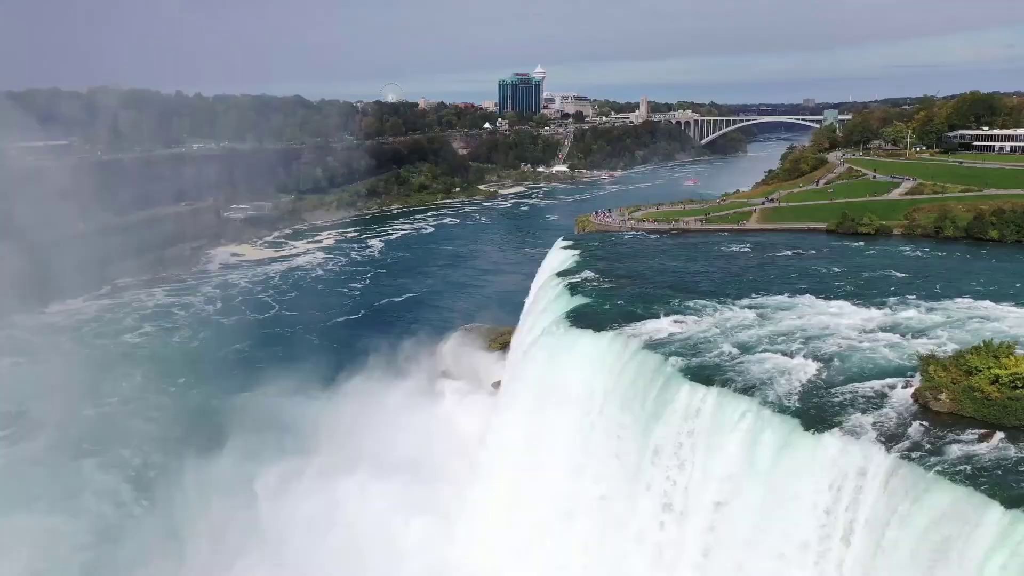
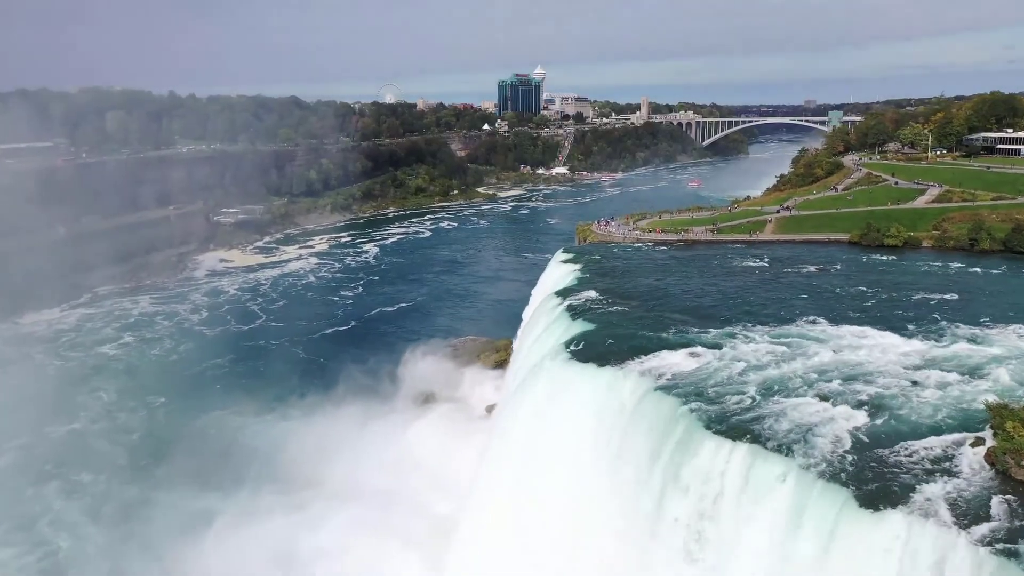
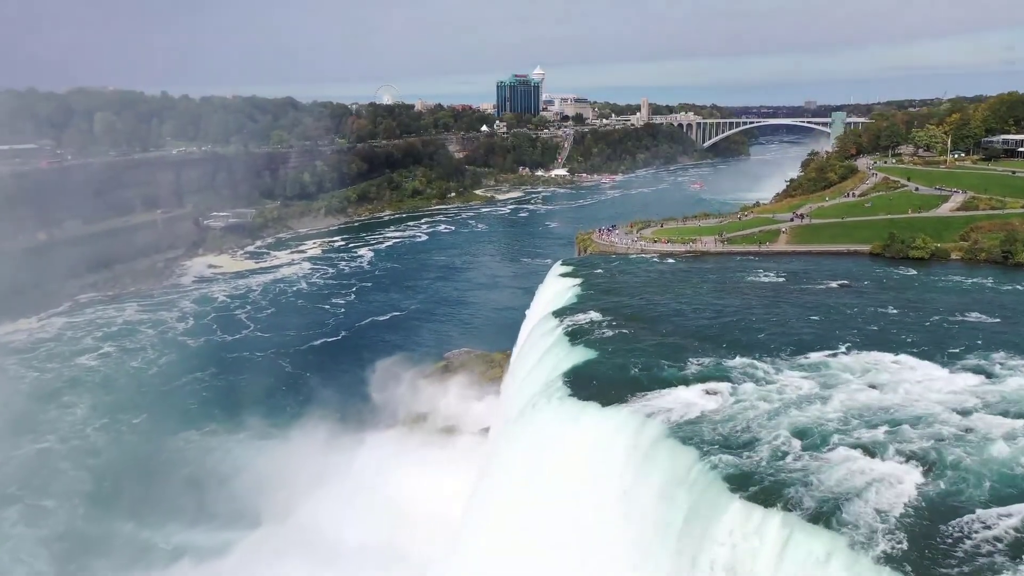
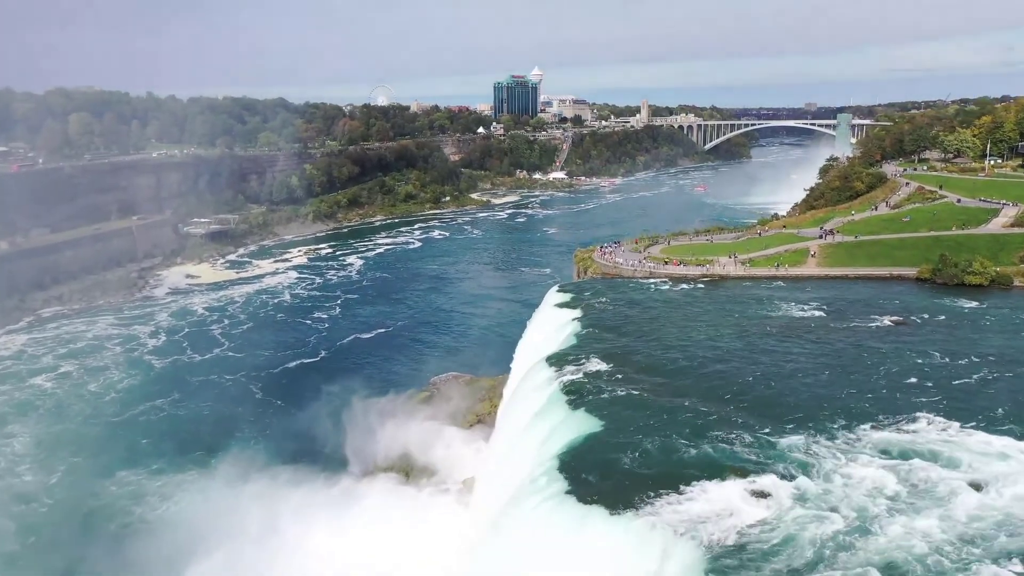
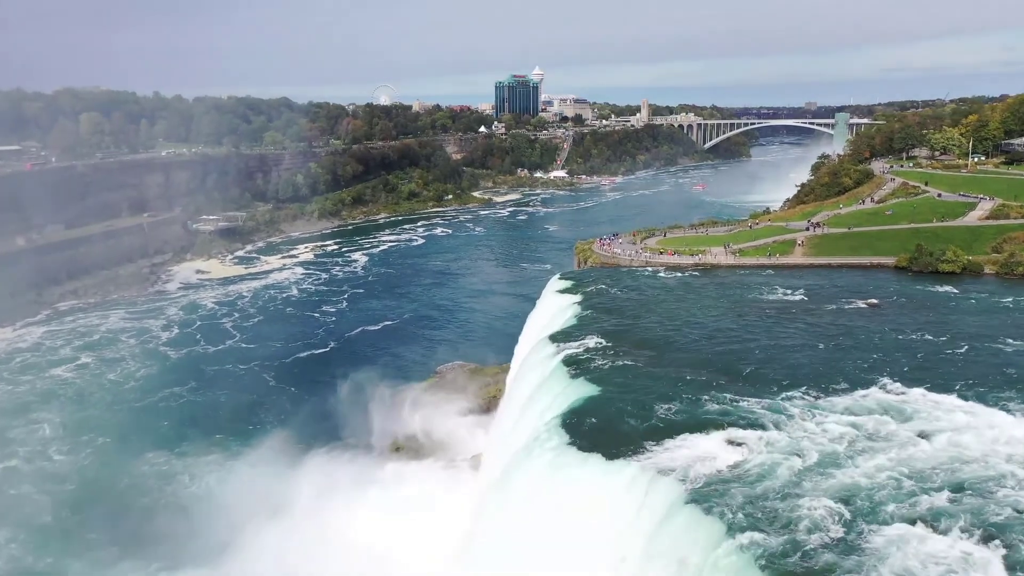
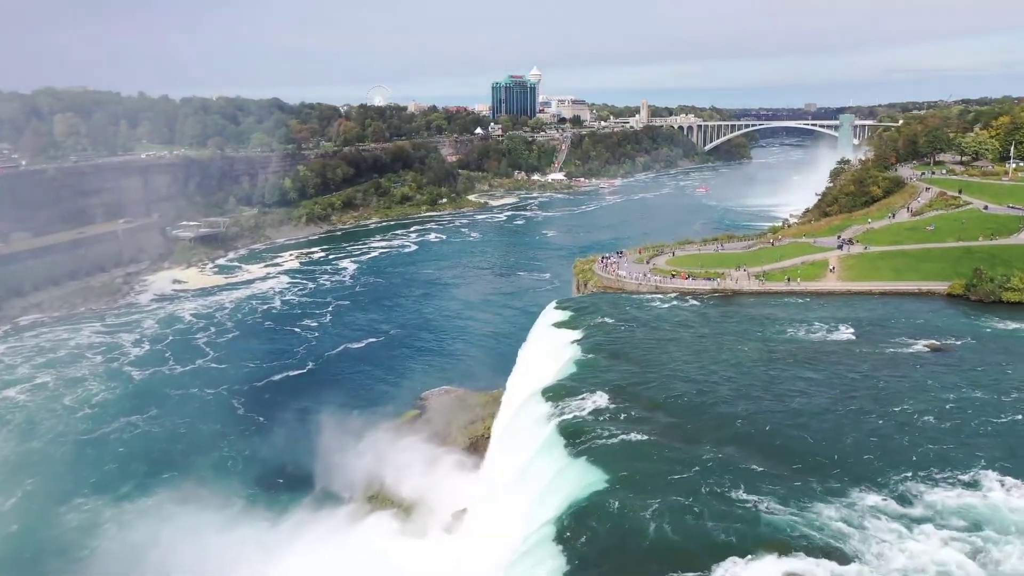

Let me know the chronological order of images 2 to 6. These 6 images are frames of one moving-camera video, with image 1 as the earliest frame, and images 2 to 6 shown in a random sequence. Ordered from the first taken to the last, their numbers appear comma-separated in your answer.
2, 3, 5, 4, 6
